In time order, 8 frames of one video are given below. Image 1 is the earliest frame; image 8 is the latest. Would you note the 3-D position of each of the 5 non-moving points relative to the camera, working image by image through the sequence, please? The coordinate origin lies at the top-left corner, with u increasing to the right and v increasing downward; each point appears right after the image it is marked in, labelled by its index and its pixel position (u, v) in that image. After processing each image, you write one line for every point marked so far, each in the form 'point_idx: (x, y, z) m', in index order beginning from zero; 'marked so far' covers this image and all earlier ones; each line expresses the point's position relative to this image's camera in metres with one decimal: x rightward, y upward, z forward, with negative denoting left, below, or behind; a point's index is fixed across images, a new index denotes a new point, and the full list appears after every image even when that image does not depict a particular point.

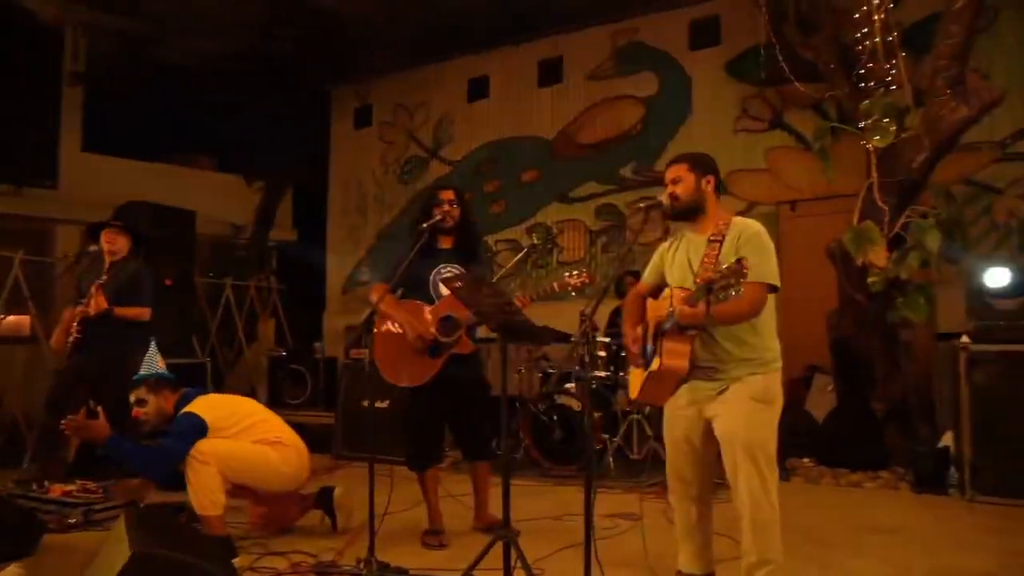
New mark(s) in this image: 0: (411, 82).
0: (-1.5, +3.0, +10.4) m
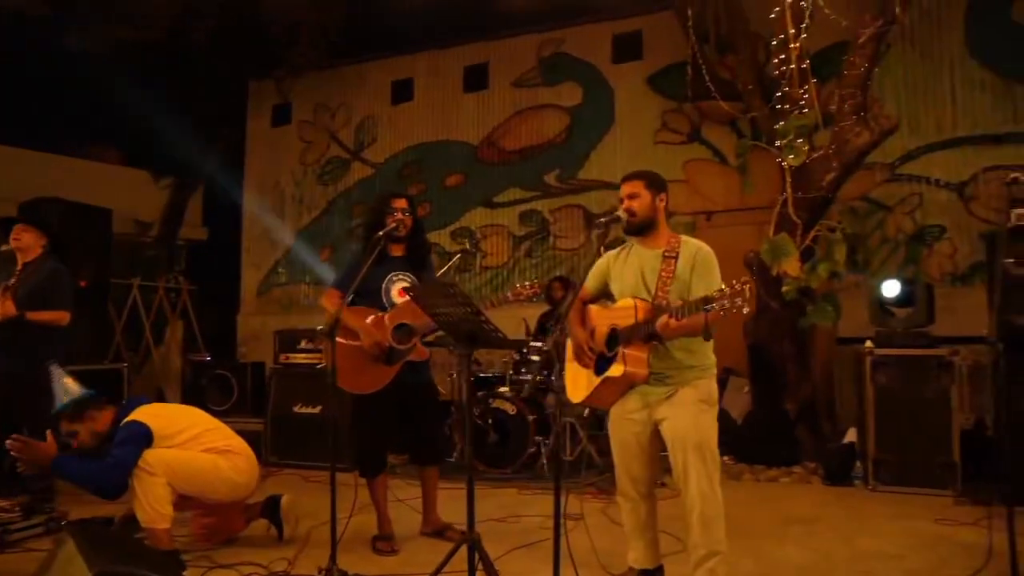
0: (-2.5, +3.0, +10.2) m
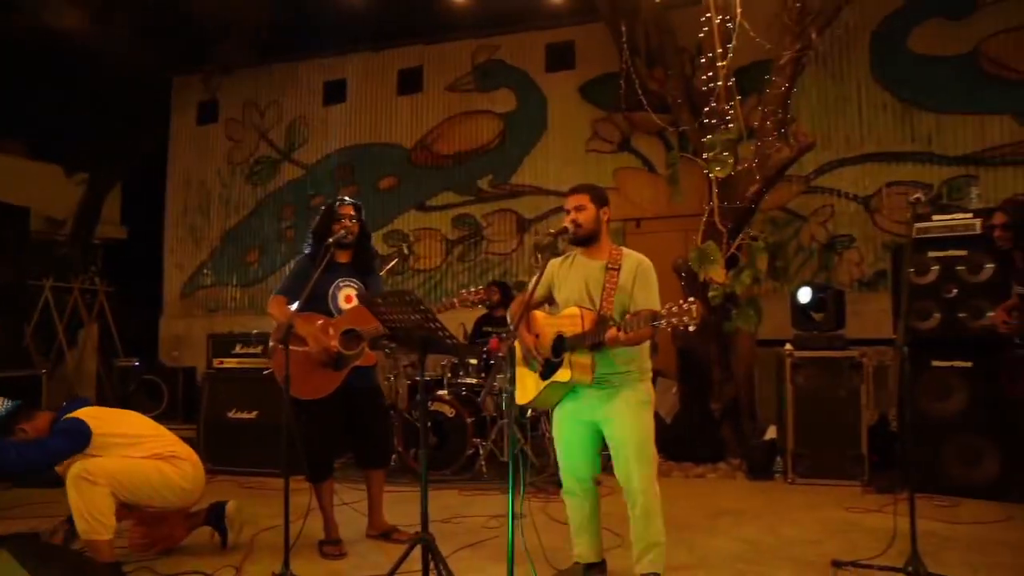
0: (-3.5, +2.9, +10.0) m
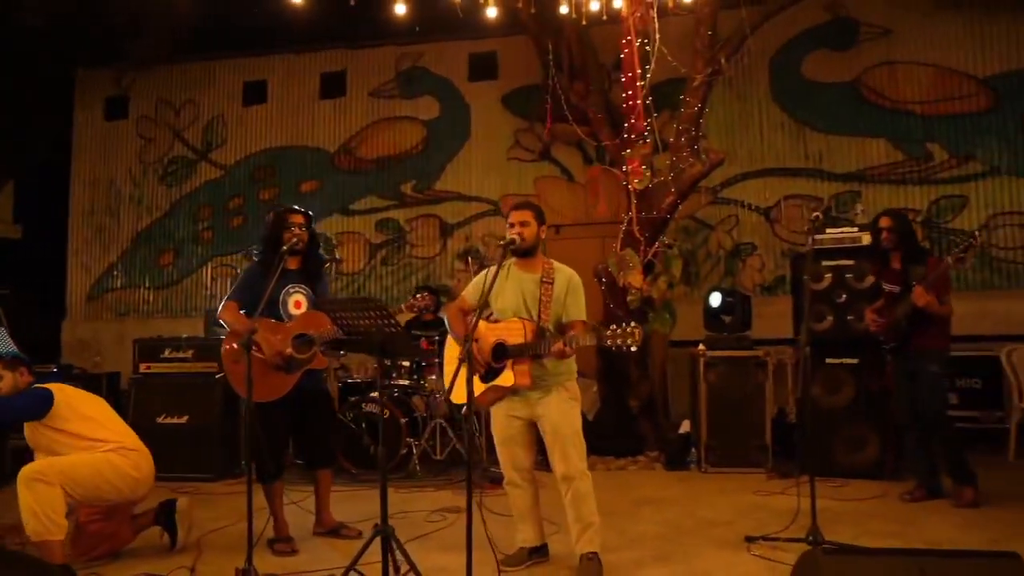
0: (-4.6, +2.9, +9.7) m
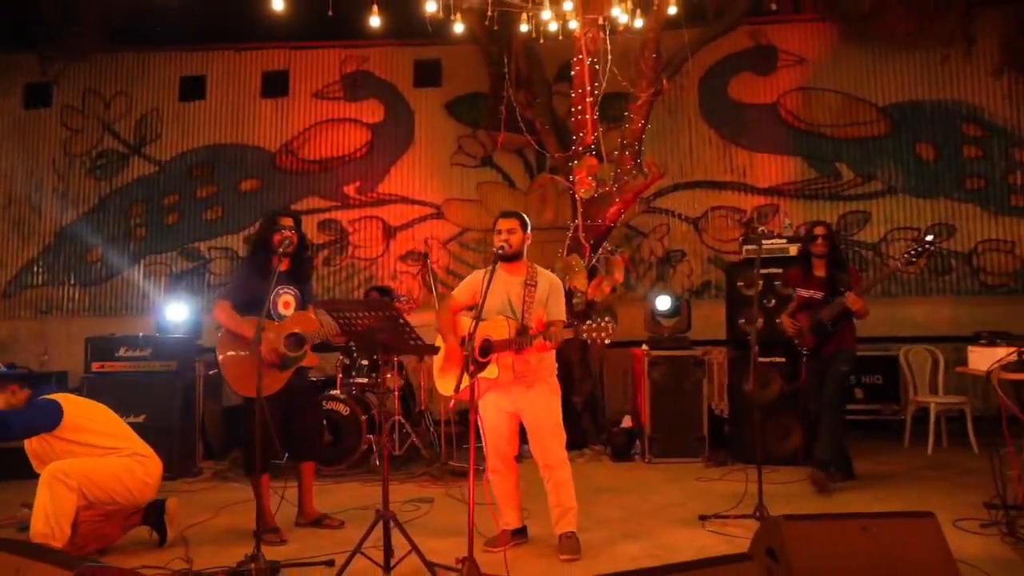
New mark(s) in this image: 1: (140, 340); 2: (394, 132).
0: (-5.3, +2.9, +9.4) m
1: (-2.9, -0.4, +5.6) m
2: (-1.5, +2.0, +9.1) m
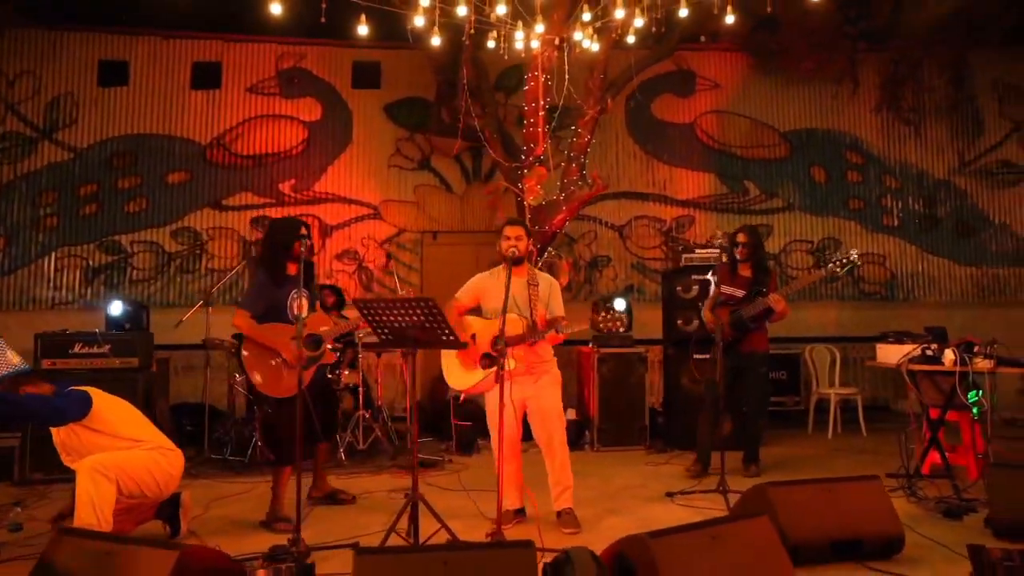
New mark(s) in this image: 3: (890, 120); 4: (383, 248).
0: (-6.1, +3.0, +8.8) m
1: (-3.1, -0.4, +5.4) m
2: (-2.3, +2.0, +9.2) m
3: (+5.1, +2.3, +9.6) m
4: (-1.6, +0.5, +9.1) m
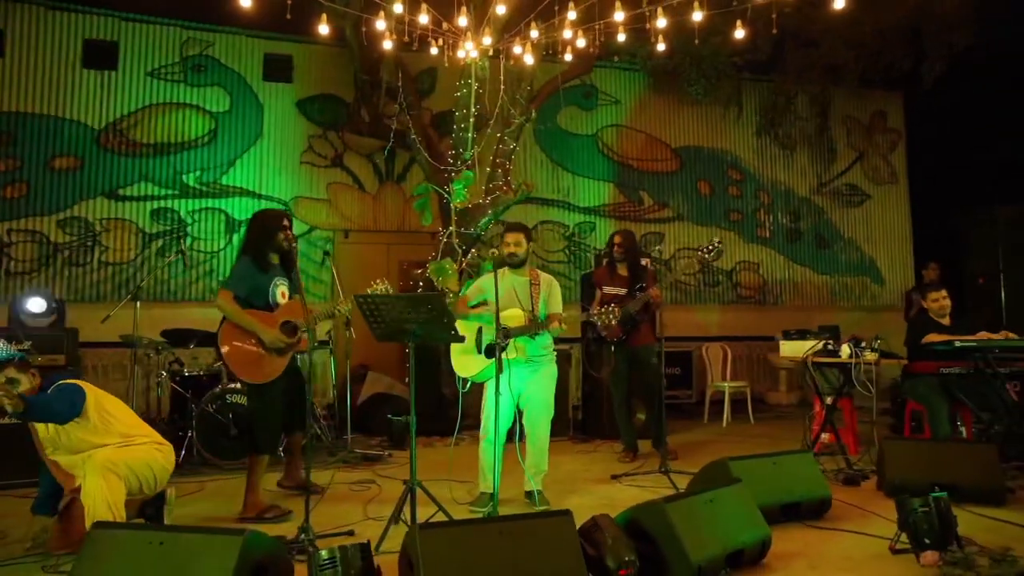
0: (-7.0, +3.1, +7.8) m
1: (-3.5, -0.3, +5.1) m
2: (-3.4, +2.0, +8.9) m
3: (+3.8, +2.2, +10.7) m
4: (-2.7, +0.5, +9.0) m
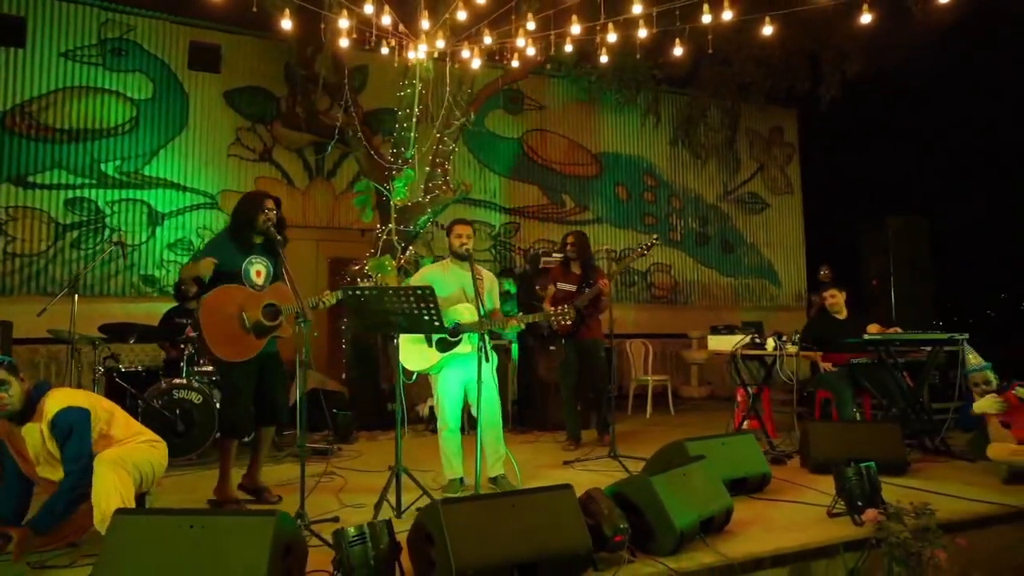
0: (-7.6, +3.2, +7.0) m
1: (-3.7, -0.2, +4.7) m
2: (-4.2, +2.1, +8.6) m
3: (+2.6, +2.2, +11.5) m
4: (-3.6, +0.6, +8.7) m
